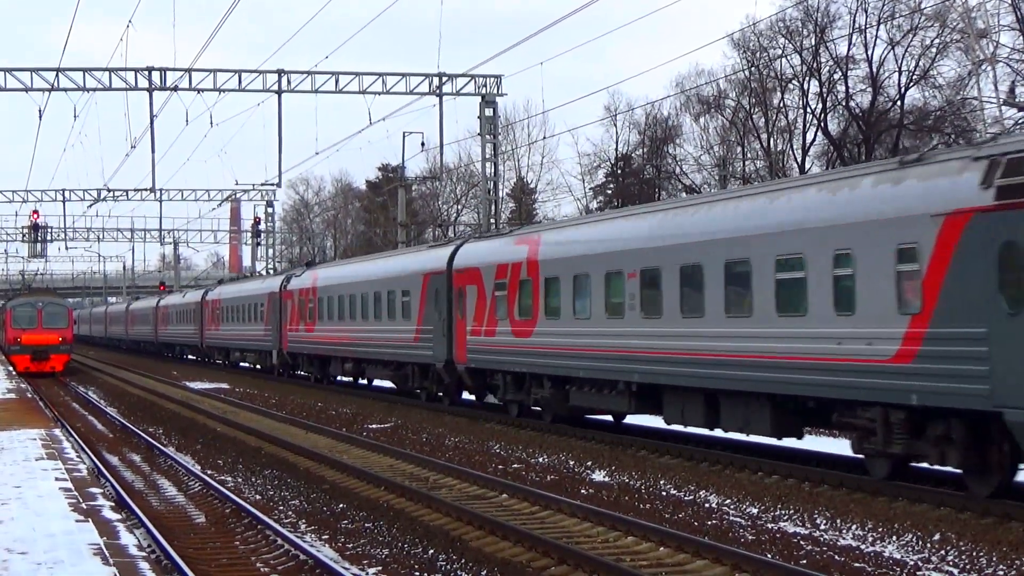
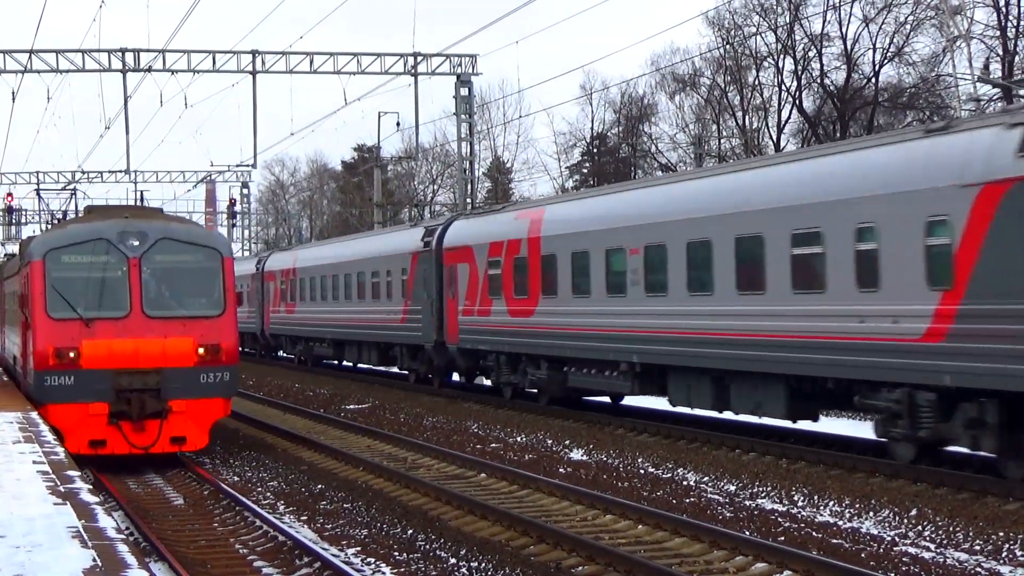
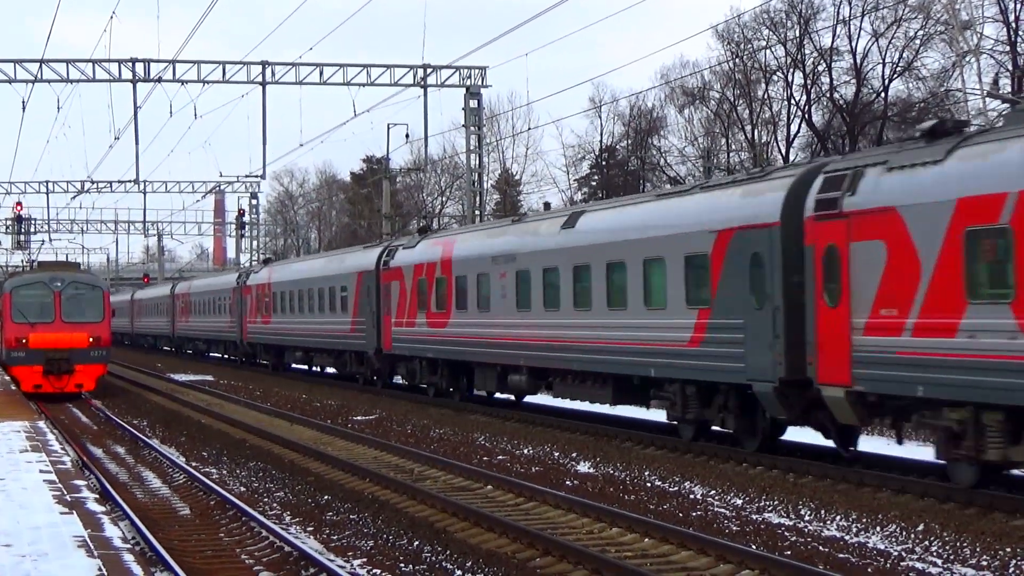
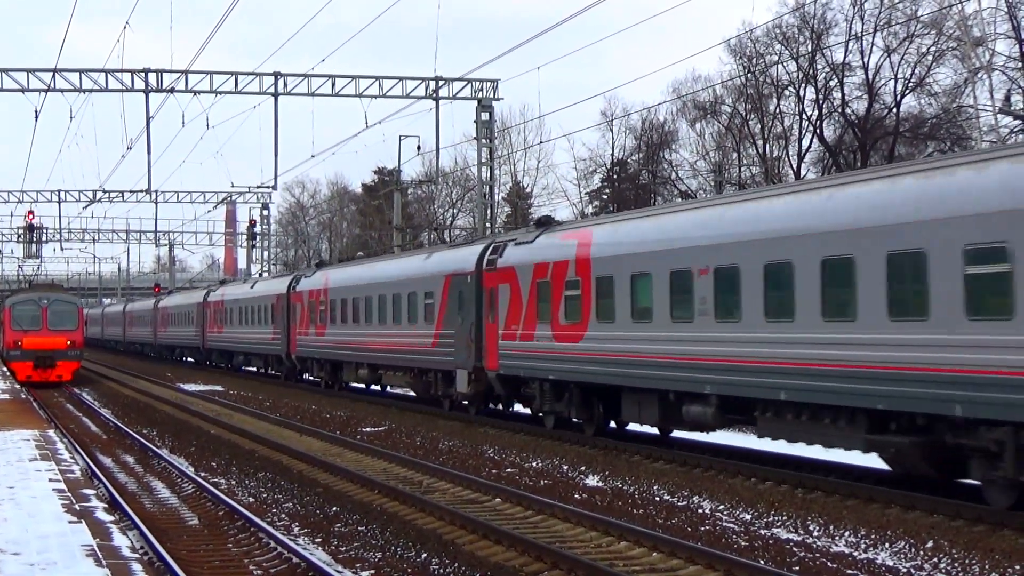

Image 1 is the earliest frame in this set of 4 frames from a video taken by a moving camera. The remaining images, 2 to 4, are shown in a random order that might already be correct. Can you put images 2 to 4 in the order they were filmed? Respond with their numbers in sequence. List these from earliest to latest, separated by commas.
4, 3, 2
